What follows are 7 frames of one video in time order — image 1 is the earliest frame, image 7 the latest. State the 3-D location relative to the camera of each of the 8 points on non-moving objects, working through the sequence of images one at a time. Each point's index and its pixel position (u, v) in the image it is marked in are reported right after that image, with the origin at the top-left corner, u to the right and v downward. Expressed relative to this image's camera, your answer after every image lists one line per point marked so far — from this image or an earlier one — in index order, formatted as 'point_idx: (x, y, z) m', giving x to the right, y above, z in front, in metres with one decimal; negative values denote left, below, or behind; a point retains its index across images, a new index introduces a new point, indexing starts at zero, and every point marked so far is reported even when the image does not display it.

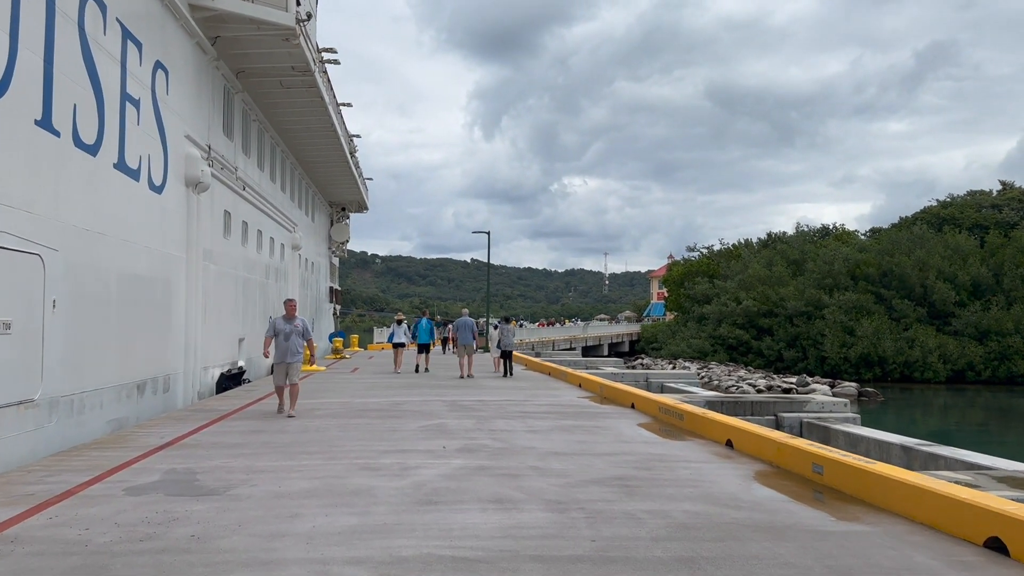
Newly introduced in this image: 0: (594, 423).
0: (+0.9, -1.5, +8.6) m
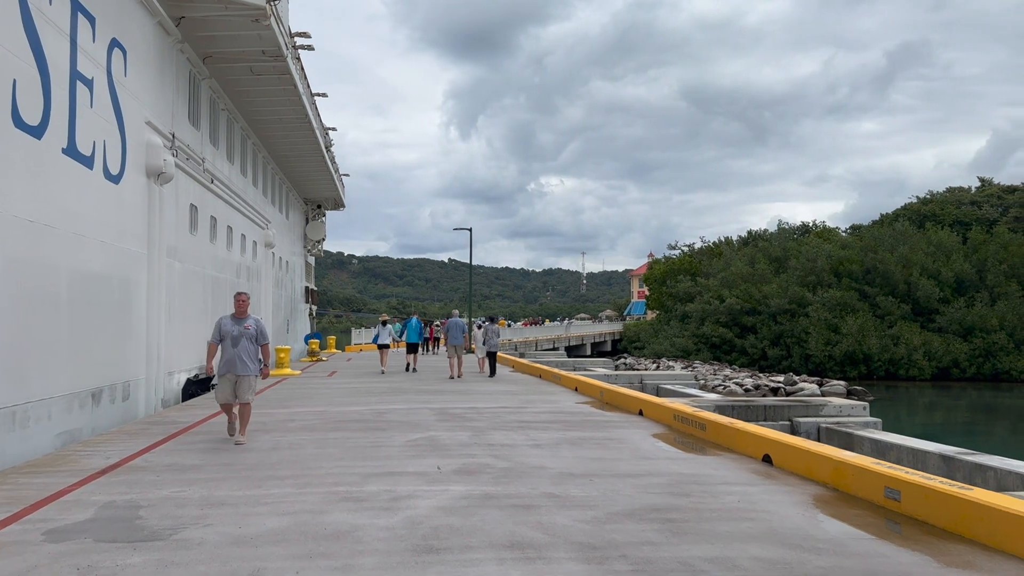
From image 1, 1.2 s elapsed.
0: (+0.9, -1.4, +7.7) m
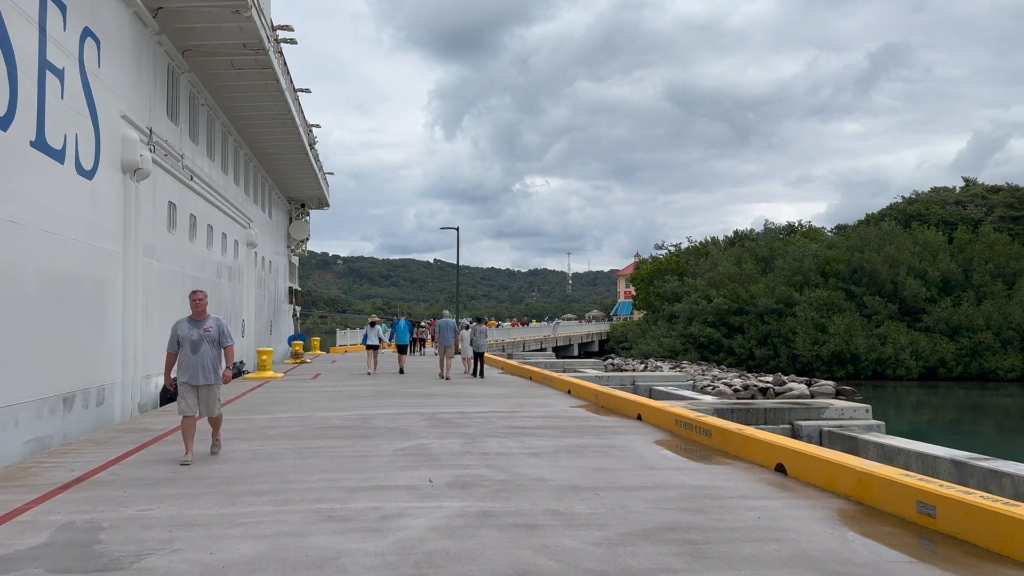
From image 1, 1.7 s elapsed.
0: (+0.8, -1.4, +7.3) m
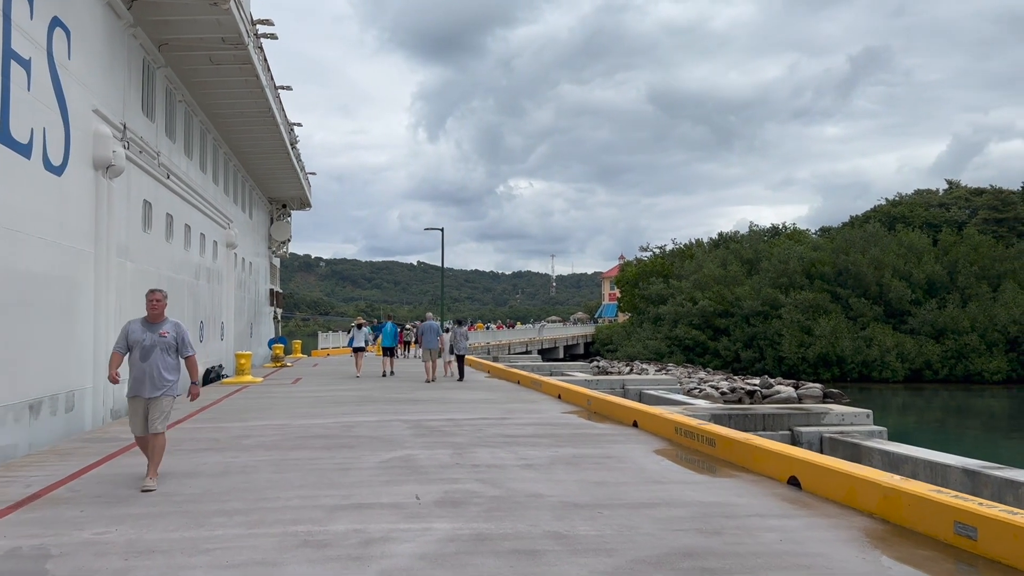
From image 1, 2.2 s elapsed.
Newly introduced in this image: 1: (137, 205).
0: (+0.8, -1.4, +6.9) m
1: (-7.2, +1.6, +14.9) m
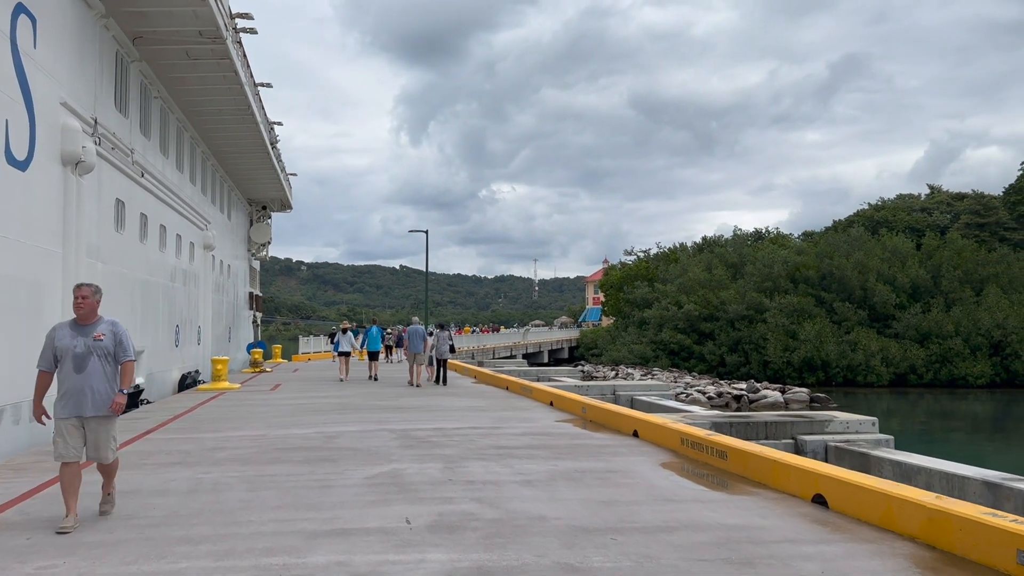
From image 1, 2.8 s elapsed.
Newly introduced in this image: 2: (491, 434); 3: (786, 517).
0: (+0.7, -1.4, +6.4) m
1: (-7.4, +1.5, +14.3) m
2: (-0.2, -1.5, +8.2) m
3: (+1.6, -1.4, +4.6) m
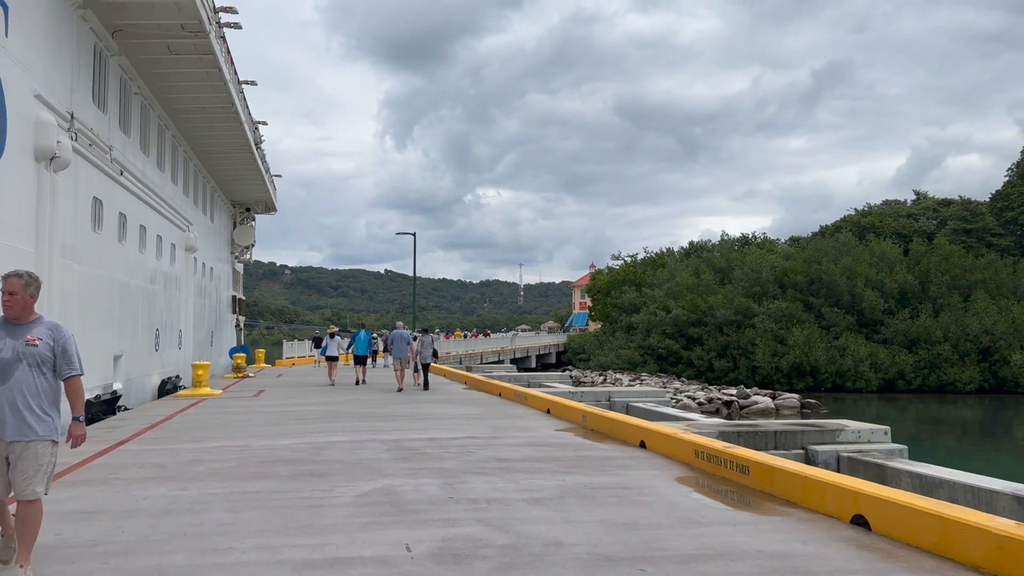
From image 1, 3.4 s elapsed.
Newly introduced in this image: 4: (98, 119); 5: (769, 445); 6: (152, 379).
0: (+0.8, -1.4, +5.9) m
1: (-7.5, +1.5, +13.7) m
2: (-0.2, -1.5, +7.7) m
3: (+1.7, -1.4, +4.2) m
4: (-7.9, +3.2, +14.9) m
5: (+3.0, -1.9, +9.3) m
6: (-8.3, -2.1, +18.0) m
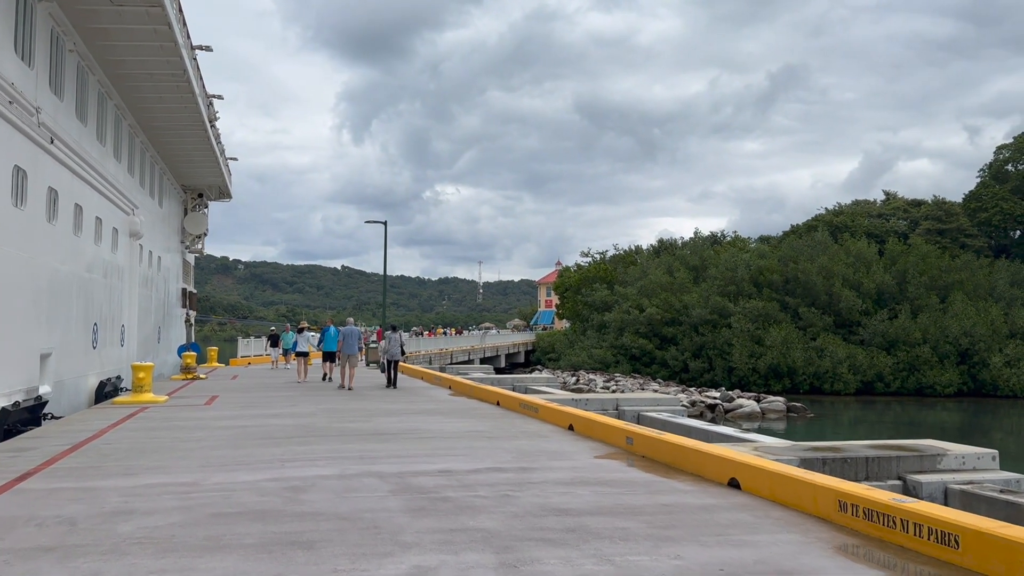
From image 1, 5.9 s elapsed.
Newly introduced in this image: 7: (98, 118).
0: (+1.2, -1.3, +4.0) m
1: (-7.4, +1.7, +11.3) m
2: (+0.1, -1.4, +5.7) m
3: (+2.2, -1.3, +2.3) m
4: (-7.9, +3.5, +12.5) m
5: (+3.3, -1.8, +7.5) m
6: (-8.5, -1.9, +15.6) m
7: (-9.2, +3.8, +17.2) m
